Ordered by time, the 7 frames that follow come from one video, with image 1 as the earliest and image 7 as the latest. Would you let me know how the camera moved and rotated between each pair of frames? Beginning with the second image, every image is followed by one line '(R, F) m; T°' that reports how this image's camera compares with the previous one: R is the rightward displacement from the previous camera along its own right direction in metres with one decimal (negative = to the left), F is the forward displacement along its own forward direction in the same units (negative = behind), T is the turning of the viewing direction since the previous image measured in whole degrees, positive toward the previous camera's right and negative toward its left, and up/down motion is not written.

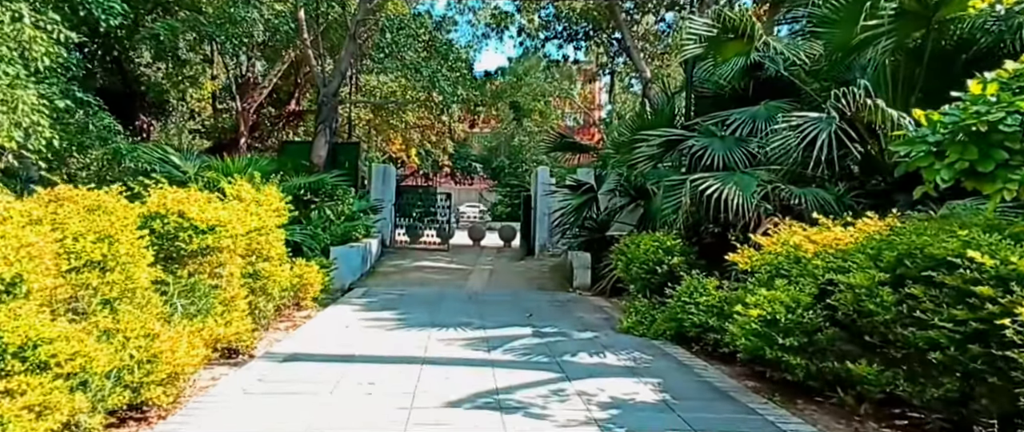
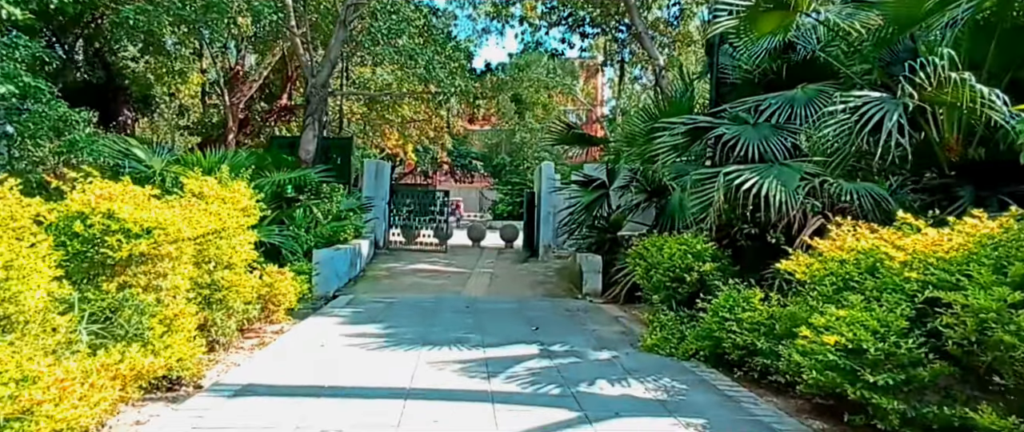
(0.0, +0.9) m; 0°
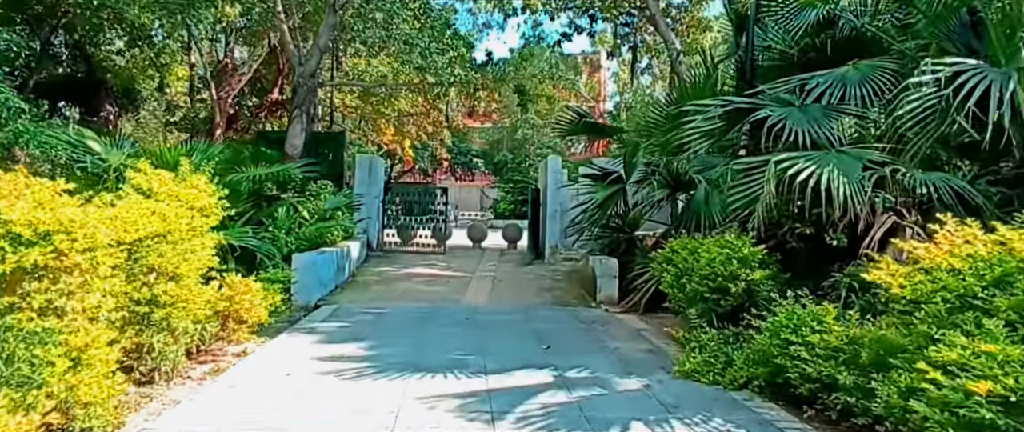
(0.0, +1.0) m; 0°
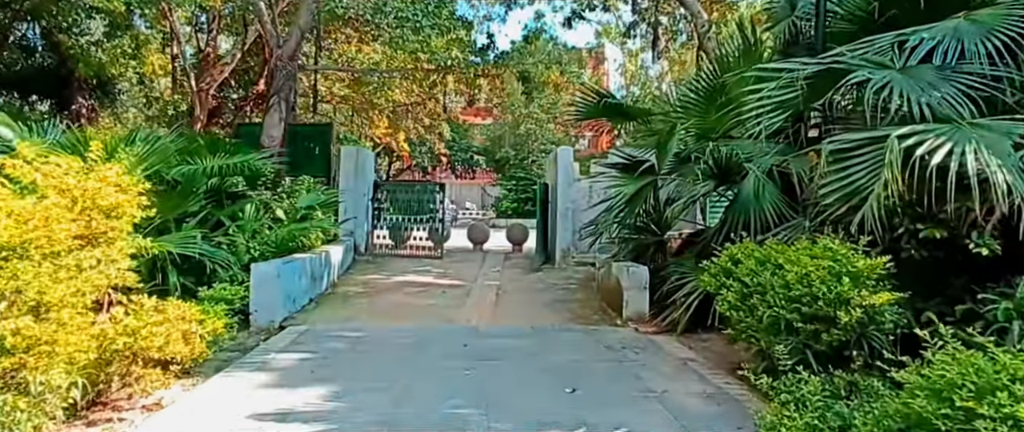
(-0.1, +1.4) m; 0°
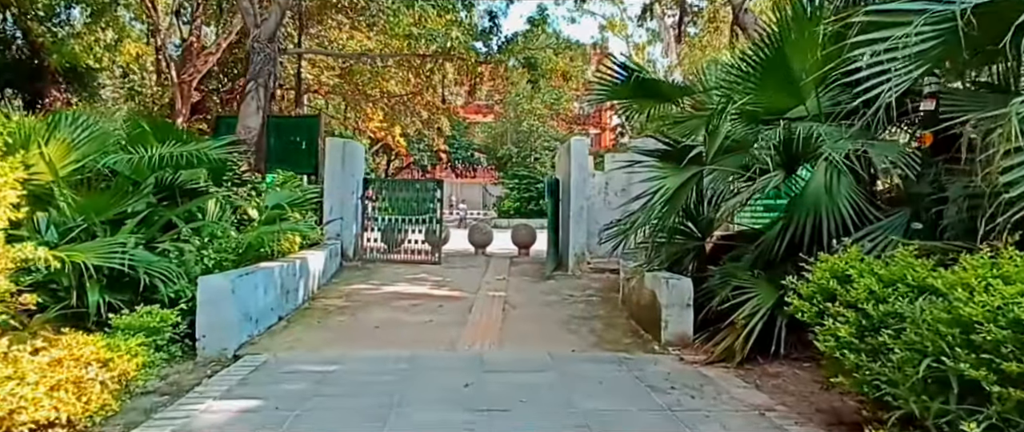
(-0.1, +1.3) m; 0°
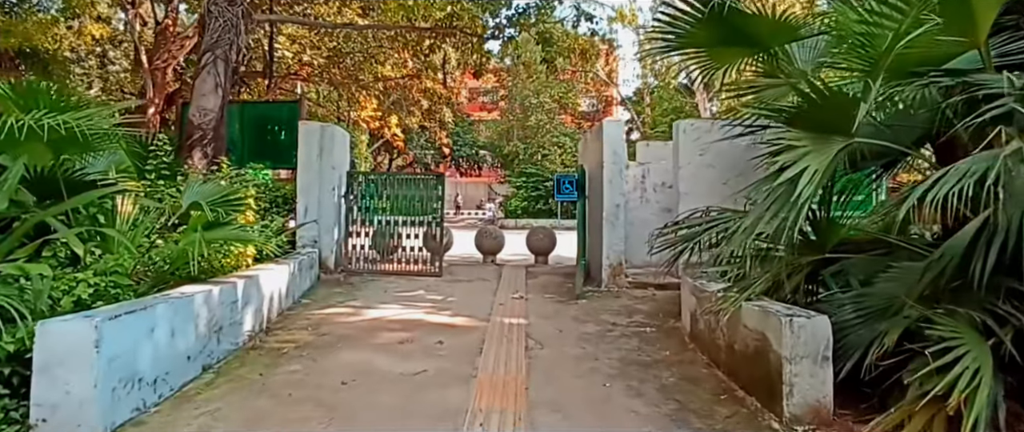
(-0.1, +1.9) m; 0°
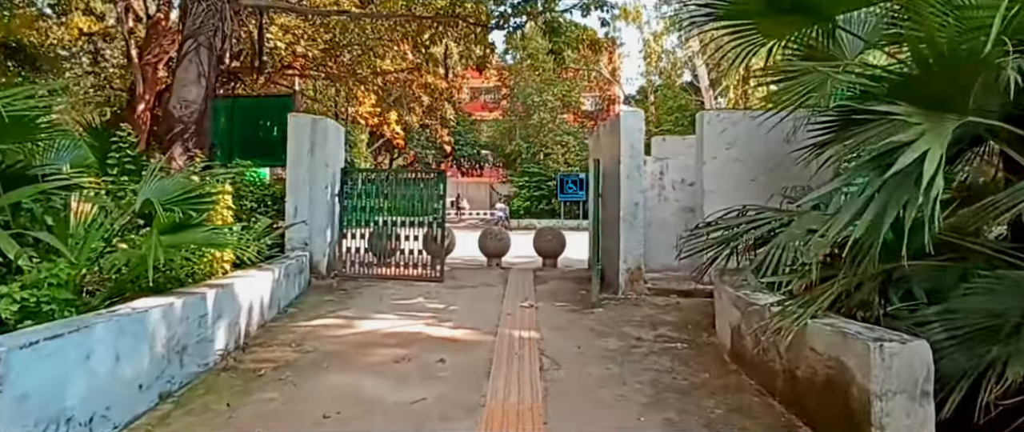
(-0.1, +0.7) m; 0°
